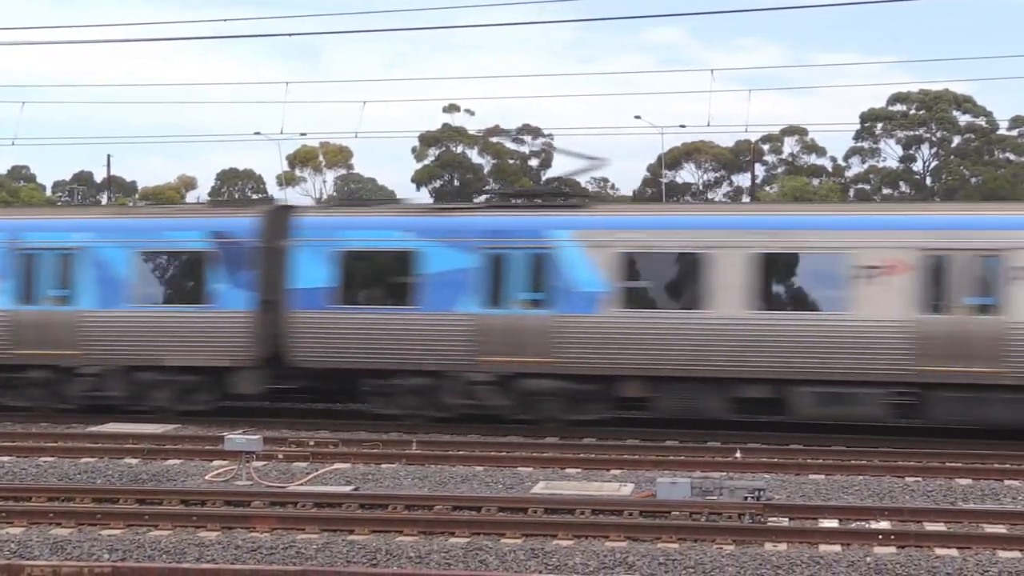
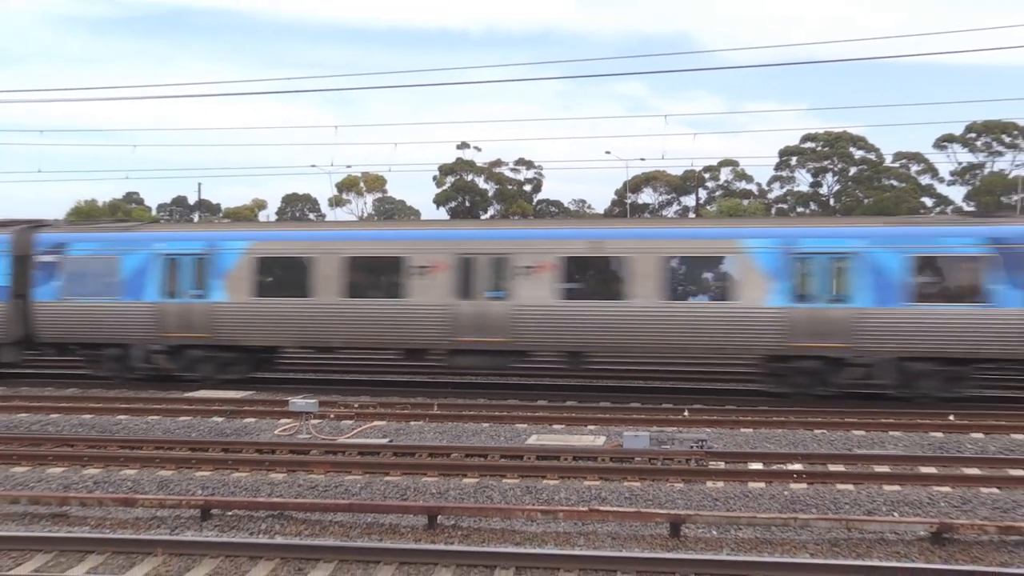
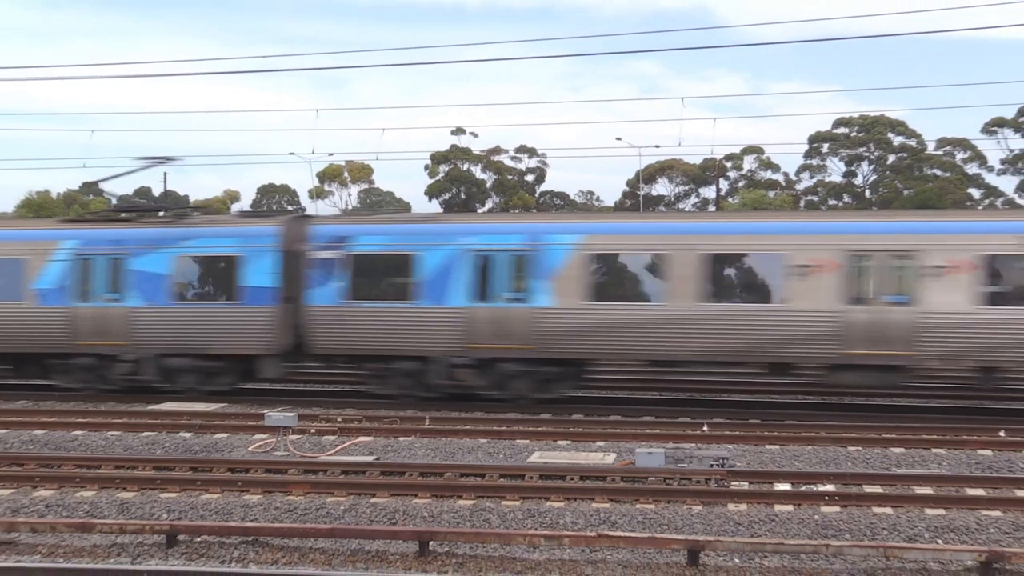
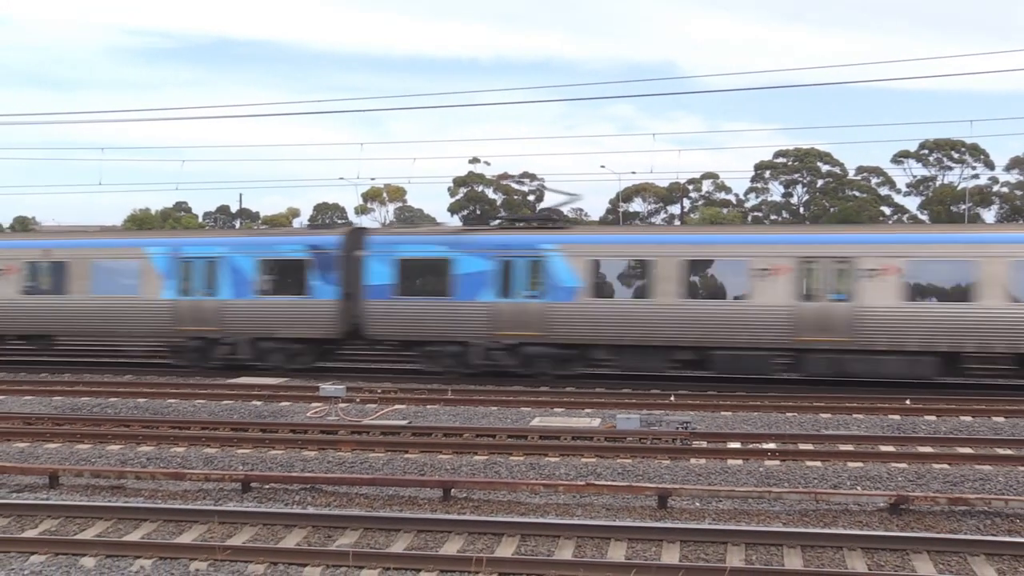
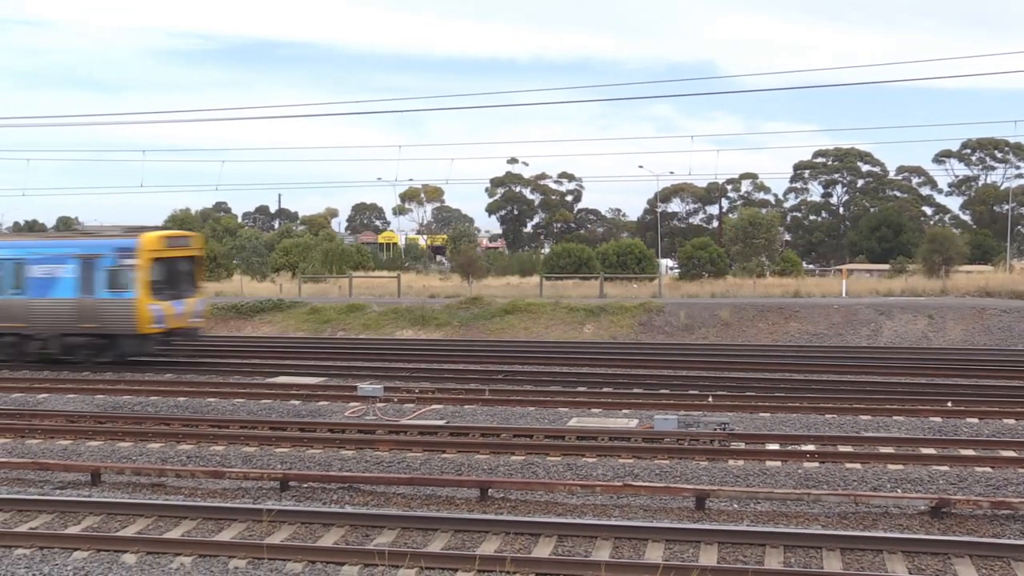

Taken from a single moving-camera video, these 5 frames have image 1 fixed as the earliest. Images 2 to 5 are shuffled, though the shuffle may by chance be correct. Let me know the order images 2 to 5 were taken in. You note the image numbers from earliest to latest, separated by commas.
3, 2, 4, 5
